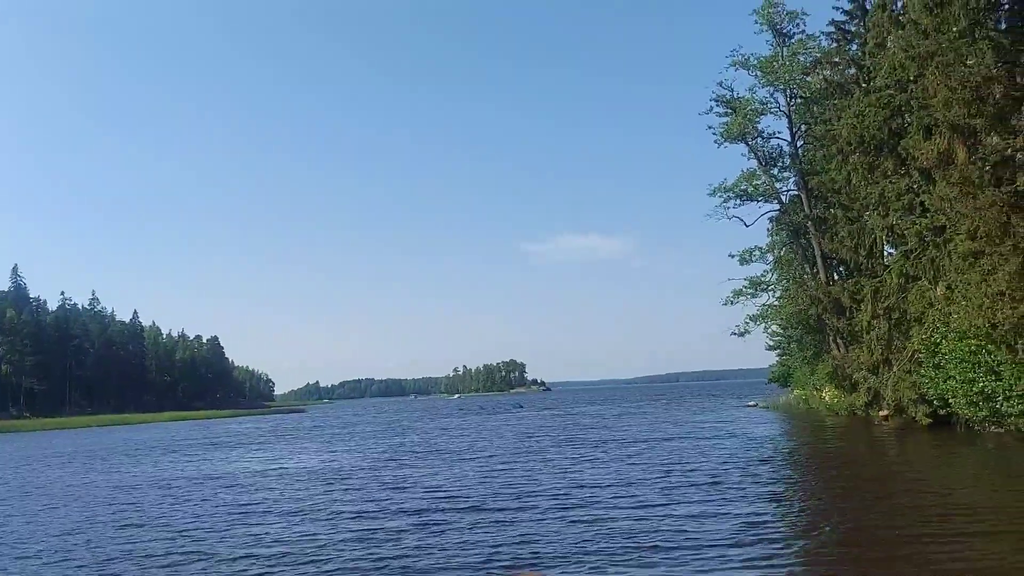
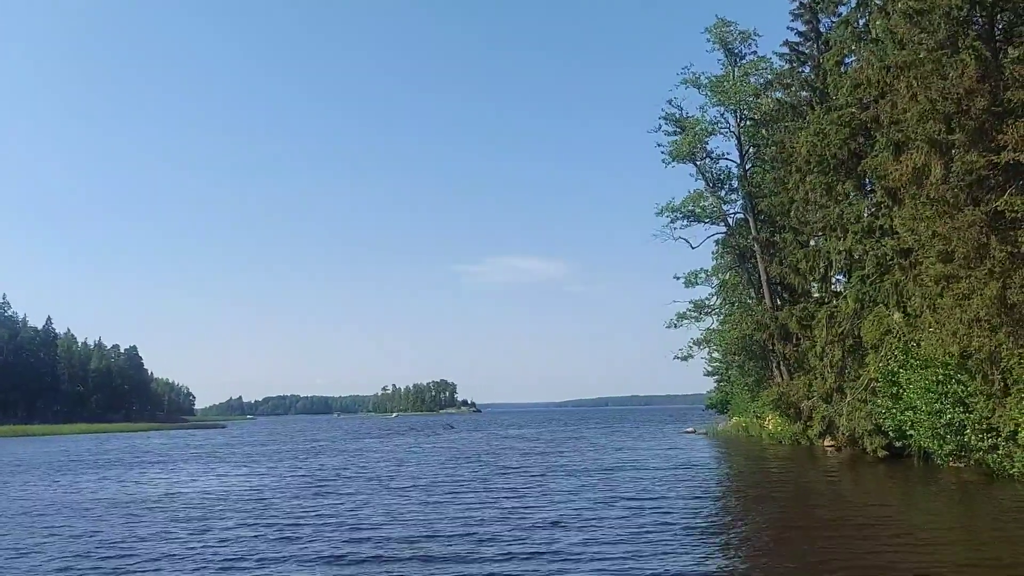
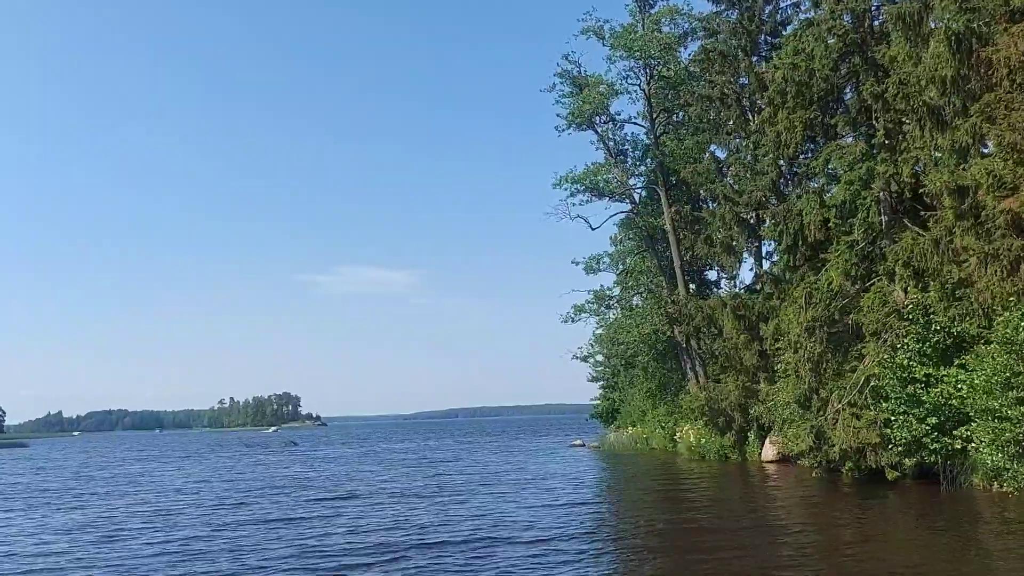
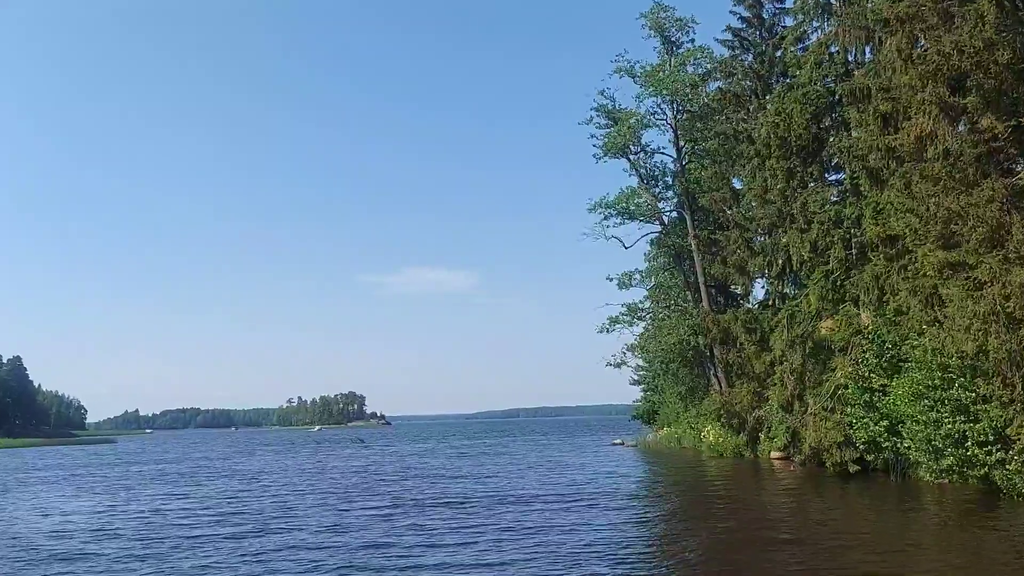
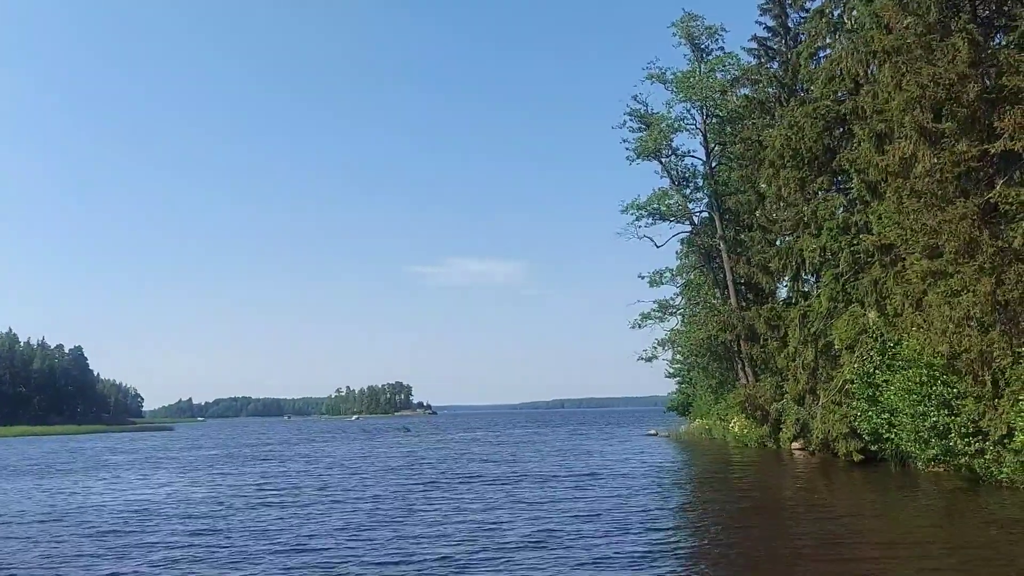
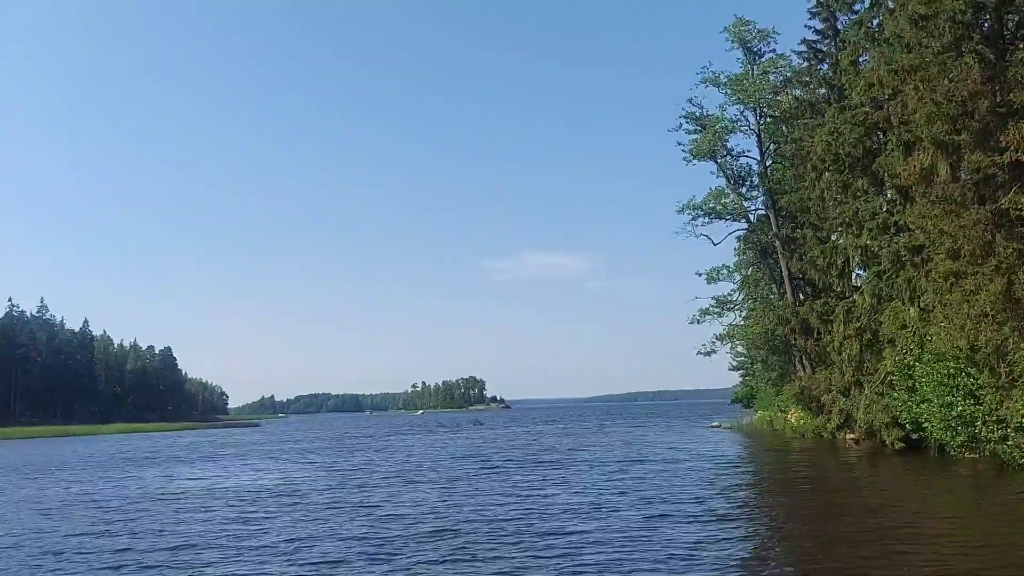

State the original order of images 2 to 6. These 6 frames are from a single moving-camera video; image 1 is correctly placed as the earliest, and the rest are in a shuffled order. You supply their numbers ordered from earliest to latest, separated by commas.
6, 2, 5, 4, 3
